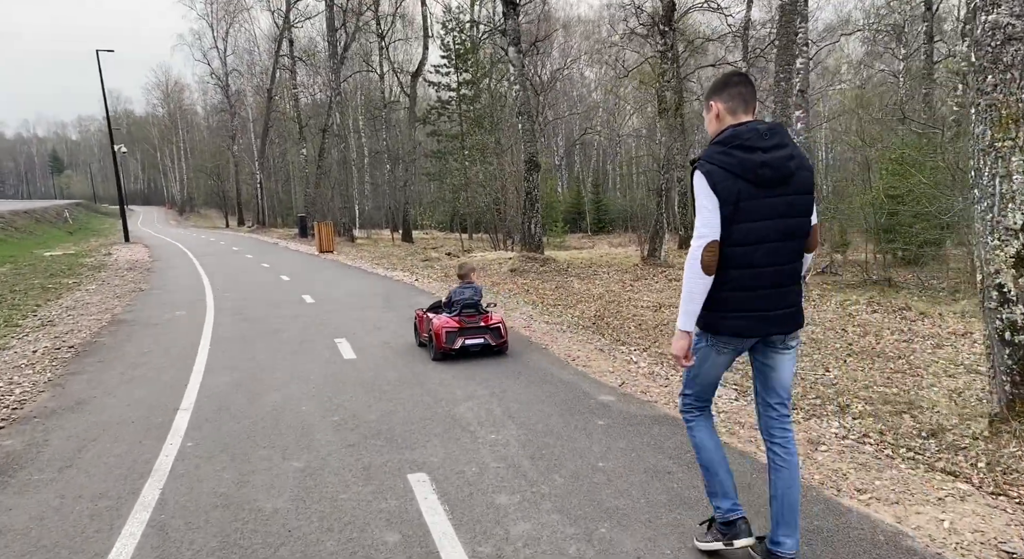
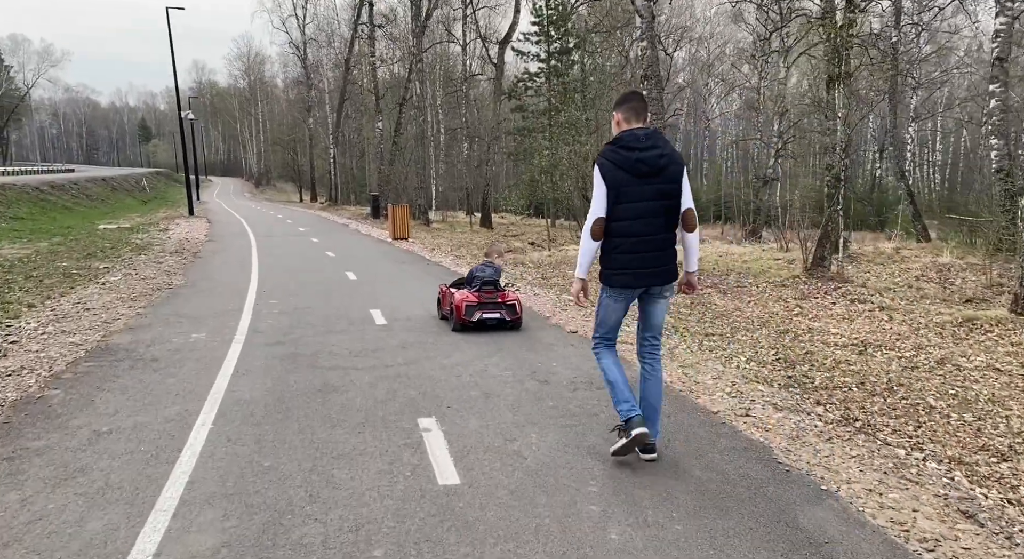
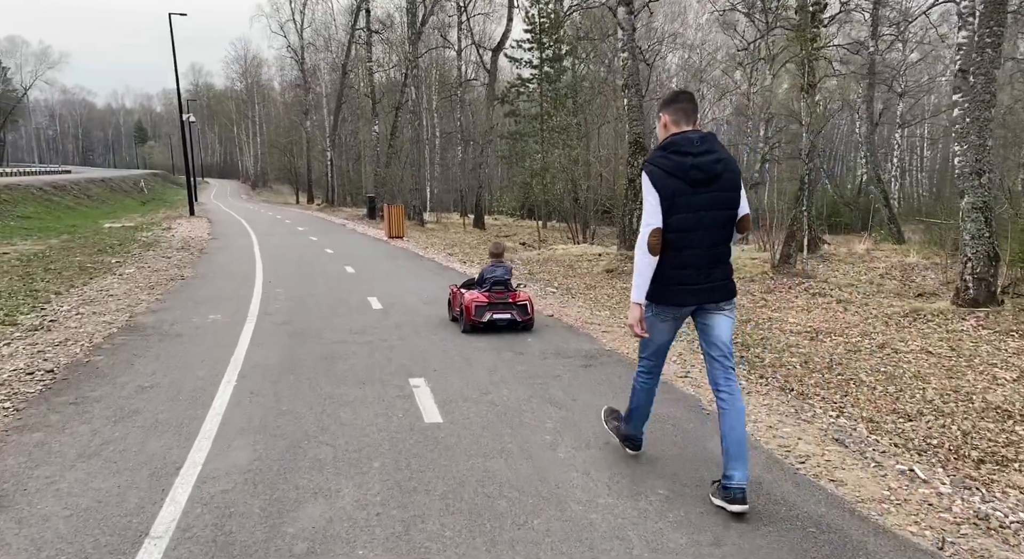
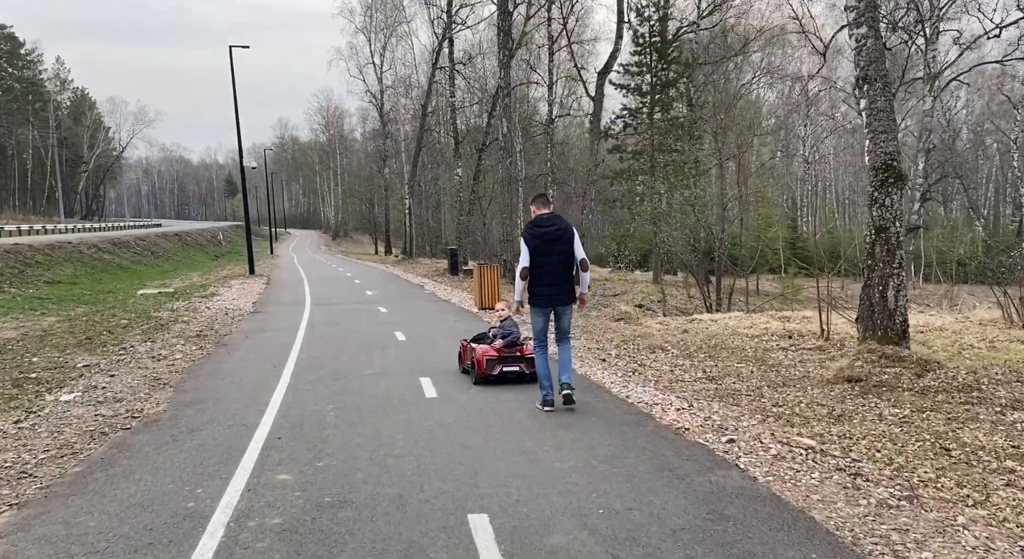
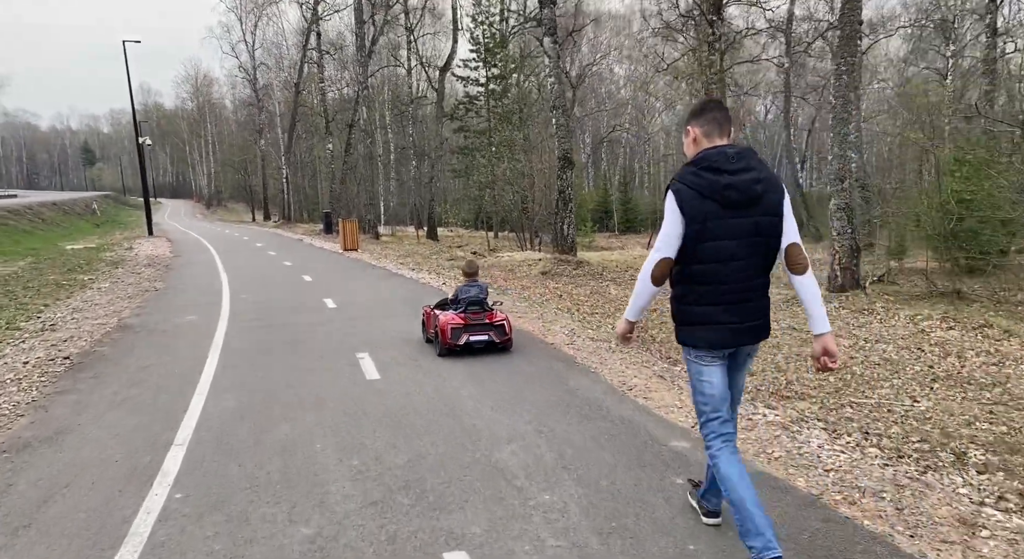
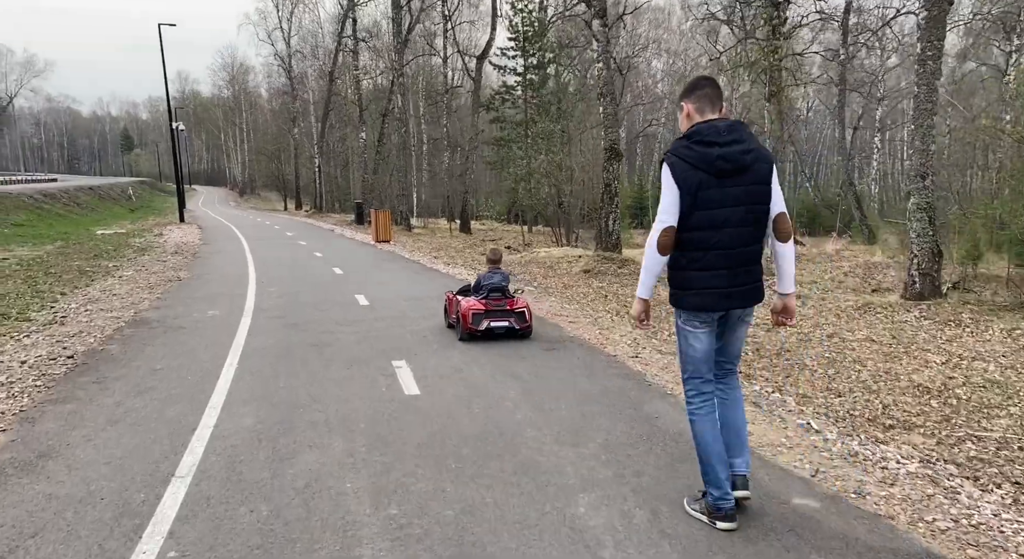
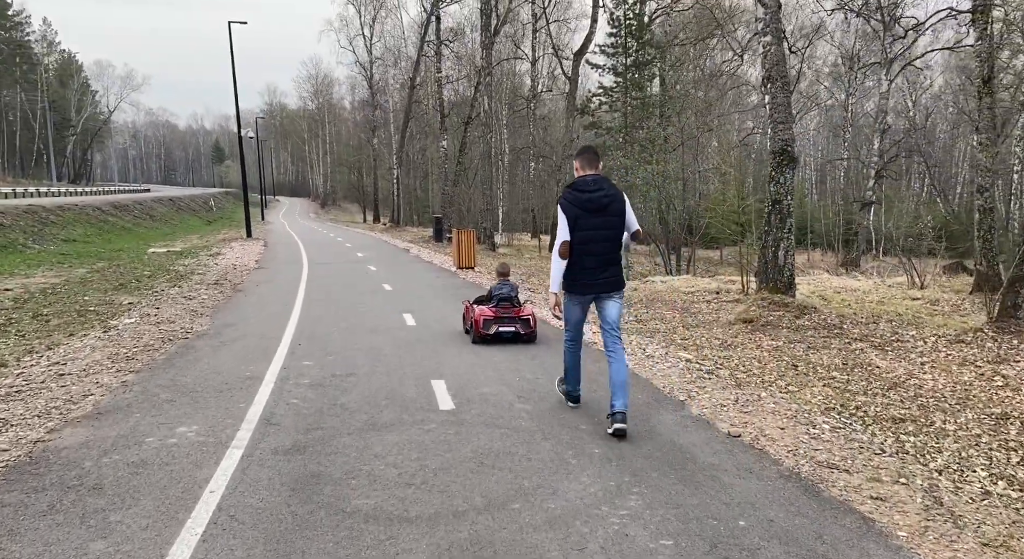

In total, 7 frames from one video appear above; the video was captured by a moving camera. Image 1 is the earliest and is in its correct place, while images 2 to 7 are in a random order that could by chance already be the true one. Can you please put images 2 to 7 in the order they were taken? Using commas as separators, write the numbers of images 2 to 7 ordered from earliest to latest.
5, 6, 3, 2, 7, 4
